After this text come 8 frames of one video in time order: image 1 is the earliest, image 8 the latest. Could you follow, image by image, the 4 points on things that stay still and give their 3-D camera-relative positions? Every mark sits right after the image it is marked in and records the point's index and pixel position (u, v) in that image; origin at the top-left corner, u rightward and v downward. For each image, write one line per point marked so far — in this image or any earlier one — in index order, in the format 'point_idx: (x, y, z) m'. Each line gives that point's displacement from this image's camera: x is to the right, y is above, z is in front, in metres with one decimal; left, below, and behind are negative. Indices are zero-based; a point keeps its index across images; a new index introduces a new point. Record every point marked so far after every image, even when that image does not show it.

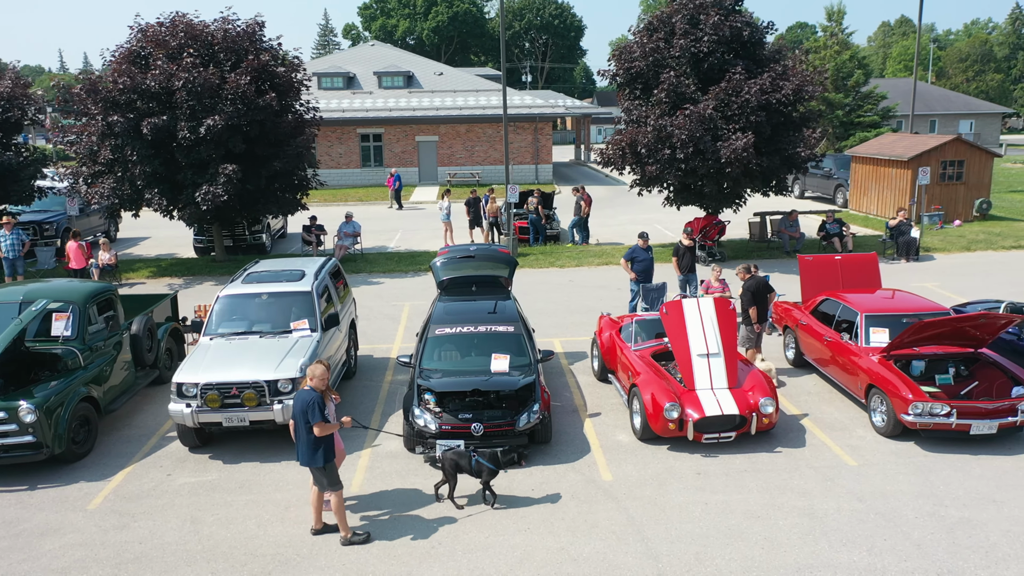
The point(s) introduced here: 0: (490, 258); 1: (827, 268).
0: (-0.4, +0.4, +12.8) m
1: (+4.8, +0.3, +12.7) m
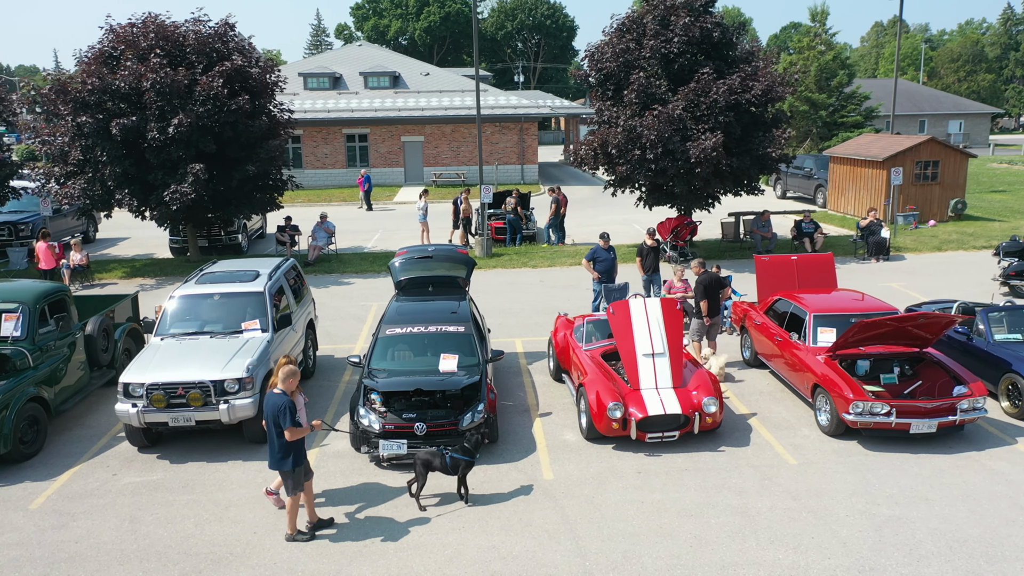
0: (-1.0, +0.4, +12.8) m
1: (+4.2, +0.3, +12.8) m
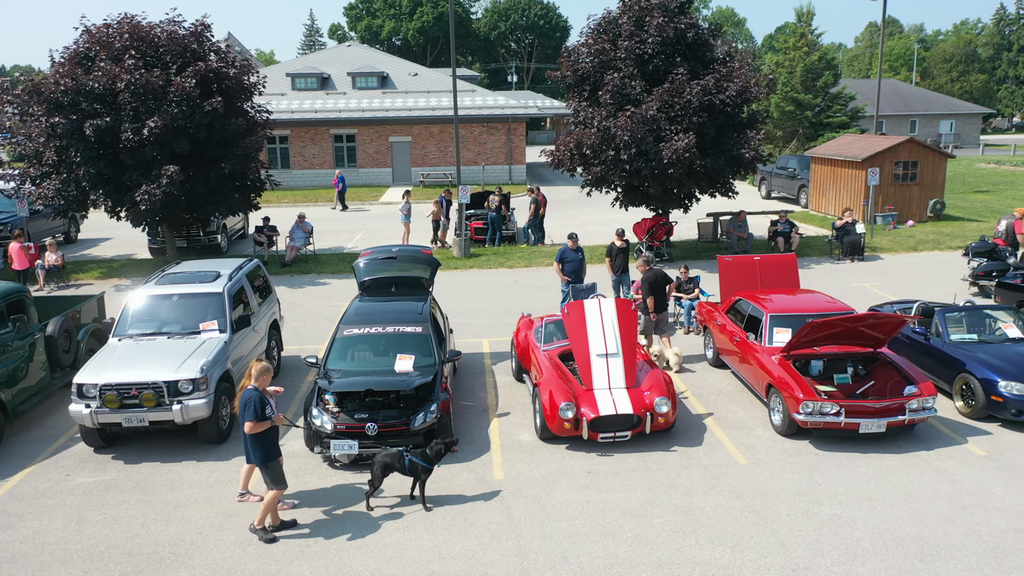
0: (-1.6, +0.4, +12.8) m
1: (+3.6, +0.3, +12.8) m
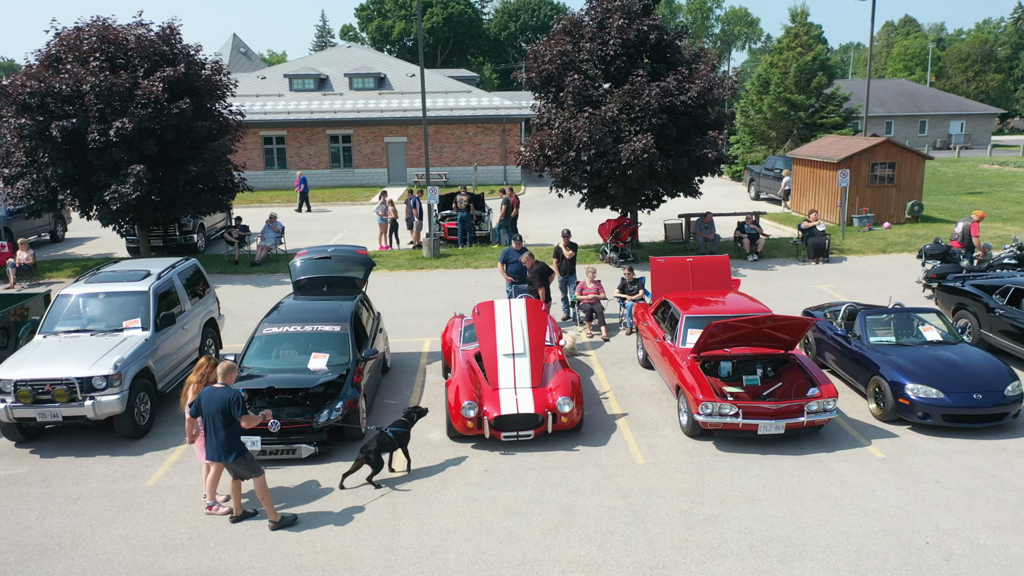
0: (-2.6, +0.4, +13.0) m
1: (+2.6, +0.3, +12.9) m
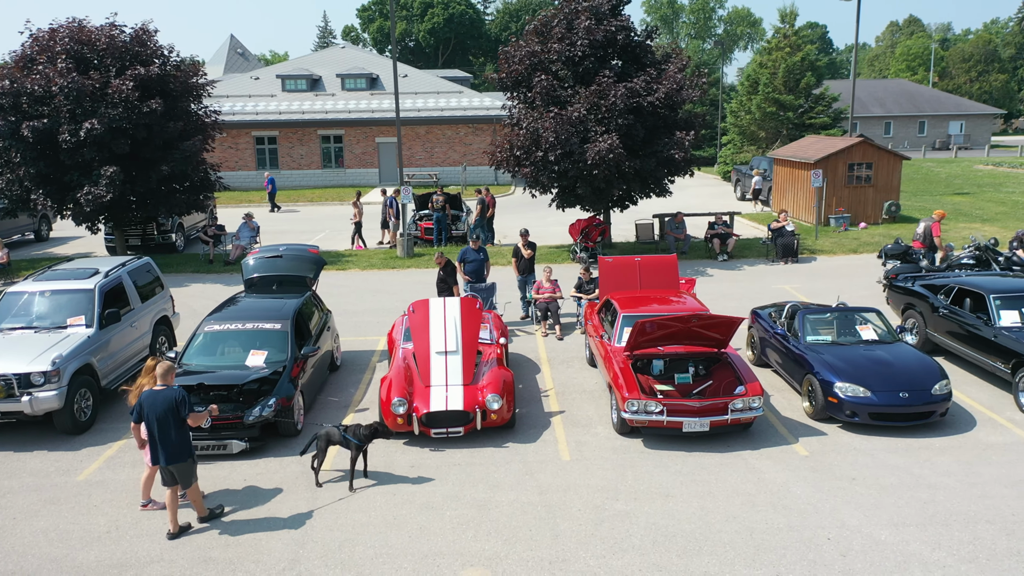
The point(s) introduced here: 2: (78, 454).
0: (-3.4, +0.5, +13.2) m
1: (+1.8, +0.3, +13.0) m
2: (-5.2, -2.0, +9.9) m
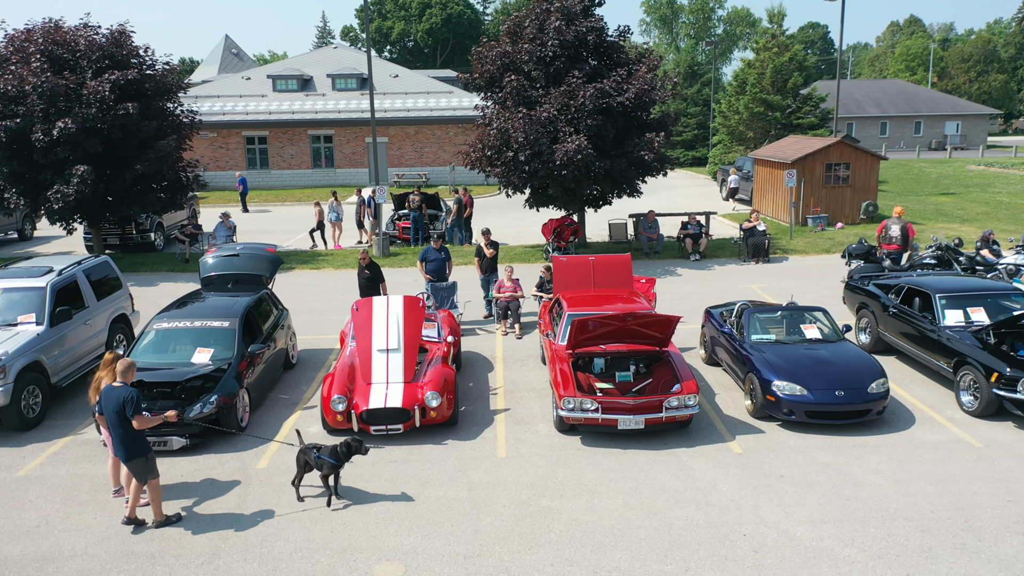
0: (-4.1, +0.5, +13.3) m
1: (+1.1, +0.3, +13.0) m
2: (-5.9, -2.0, +10.0) m
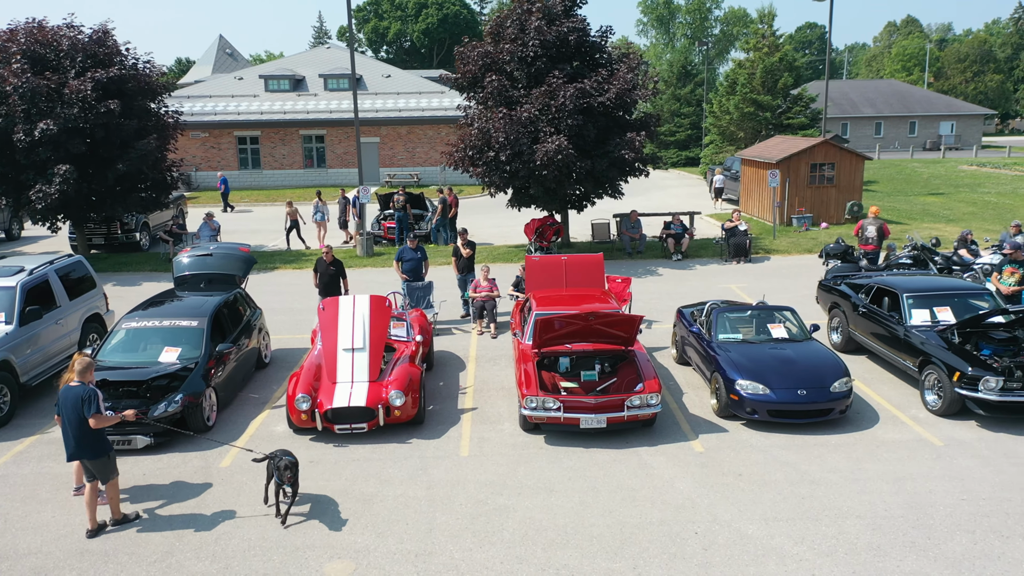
0: (-4.6, +0.5, +13.3) m
1: (+0.6, +0.3, +13.1) m
2: (-6.4, -2.0, +10.1) m
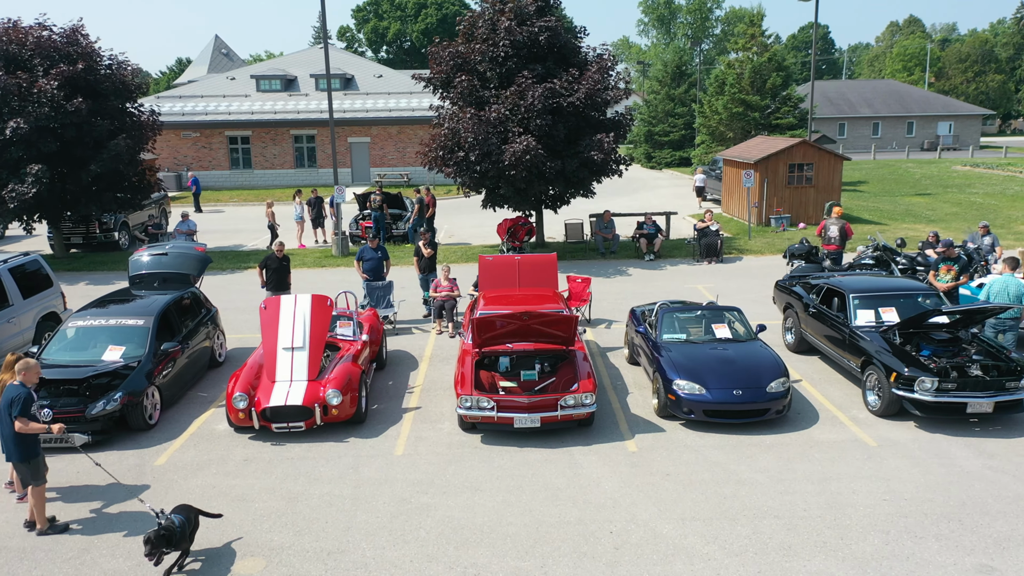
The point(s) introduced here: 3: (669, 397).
0: (-5.3, +0.5, +13.3) m
1: (-0.1, +0.3, +13.1) m
2: (-7.1, -1.9, +10.1) m
3: (+1.9, -1.3, +10.2) m
